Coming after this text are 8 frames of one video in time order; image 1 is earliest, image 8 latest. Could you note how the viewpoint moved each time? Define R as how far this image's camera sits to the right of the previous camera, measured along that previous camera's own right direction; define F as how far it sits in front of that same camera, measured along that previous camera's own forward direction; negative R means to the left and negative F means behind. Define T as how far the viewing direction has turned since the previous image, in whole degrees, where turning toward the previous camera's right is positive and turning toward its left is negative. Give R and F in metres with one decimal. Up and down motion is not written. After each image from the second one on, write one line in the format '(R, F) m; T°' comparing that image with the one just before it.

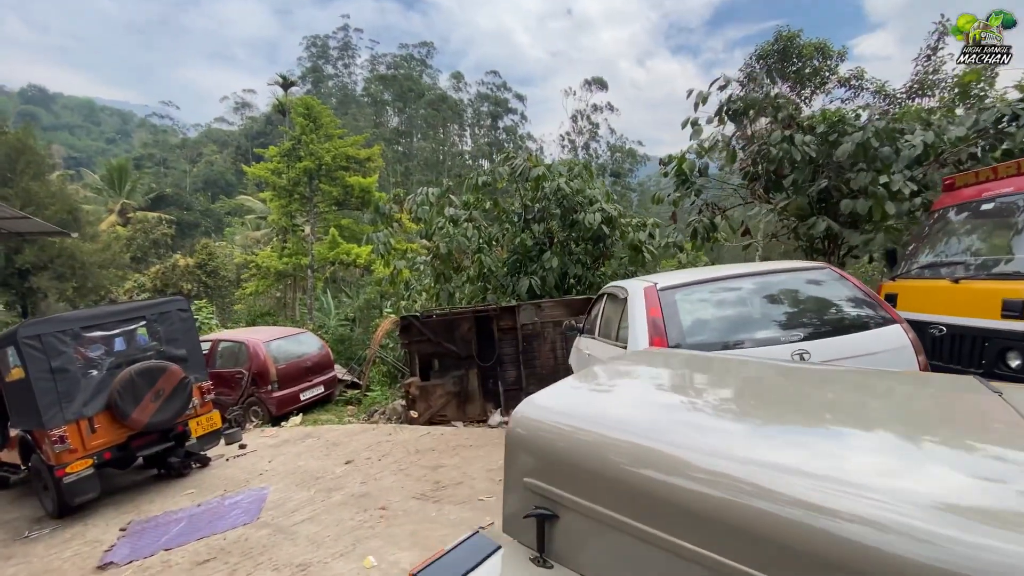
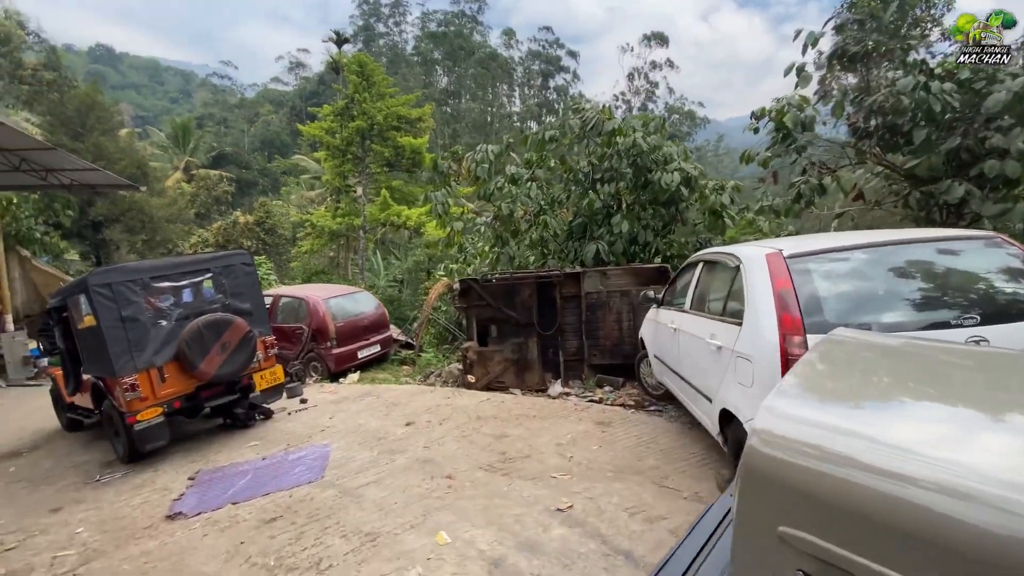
(-0.4, +0.4) m; -5°
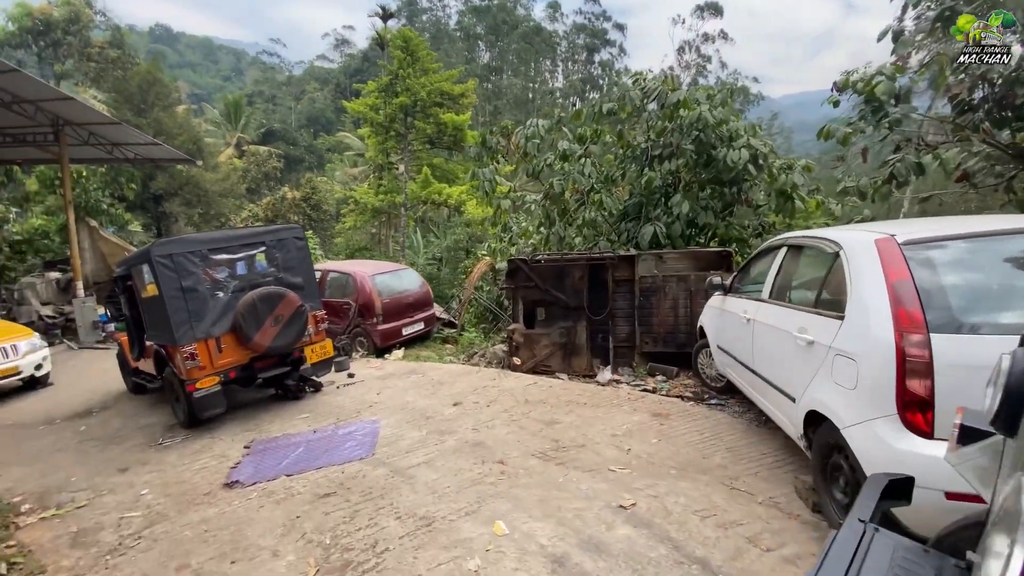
(-0.2, +0.2) m; -4°
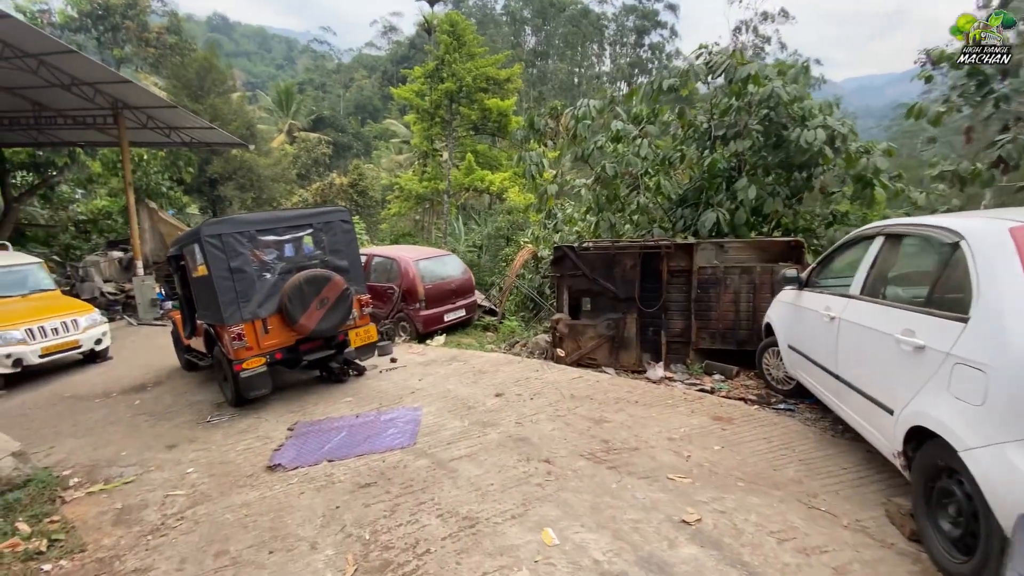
(-0.1, +0.3) m; -5°
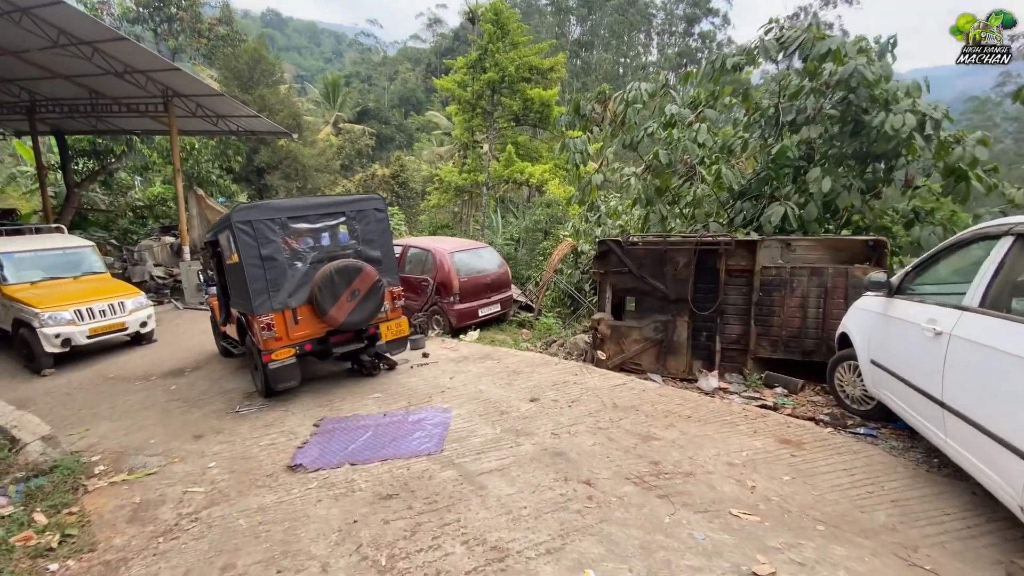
(0.0, +0.4) m; -4°
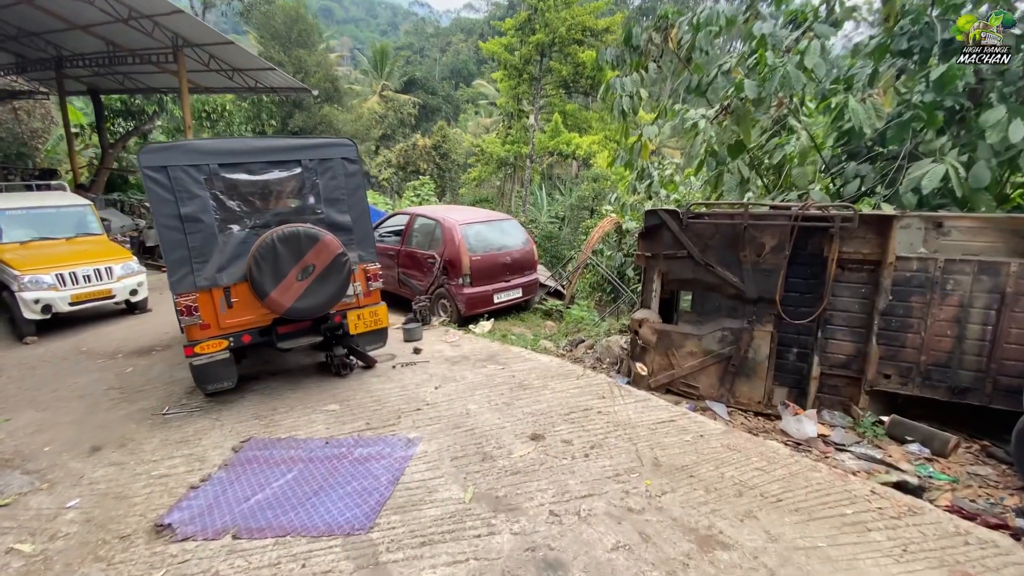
(+0.4, +1.7) m; -6°
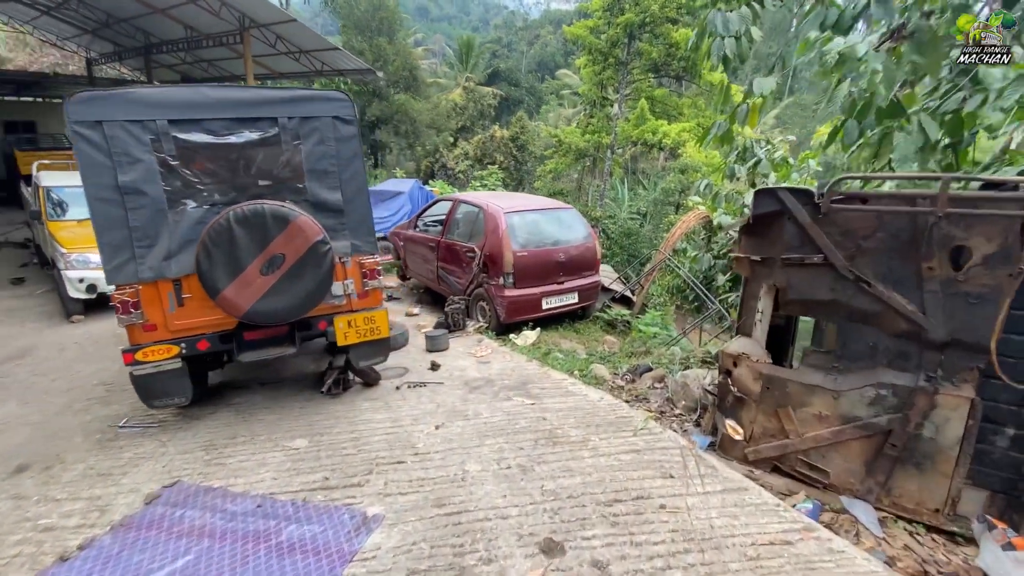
(+0.3, +1.4) m; -9°
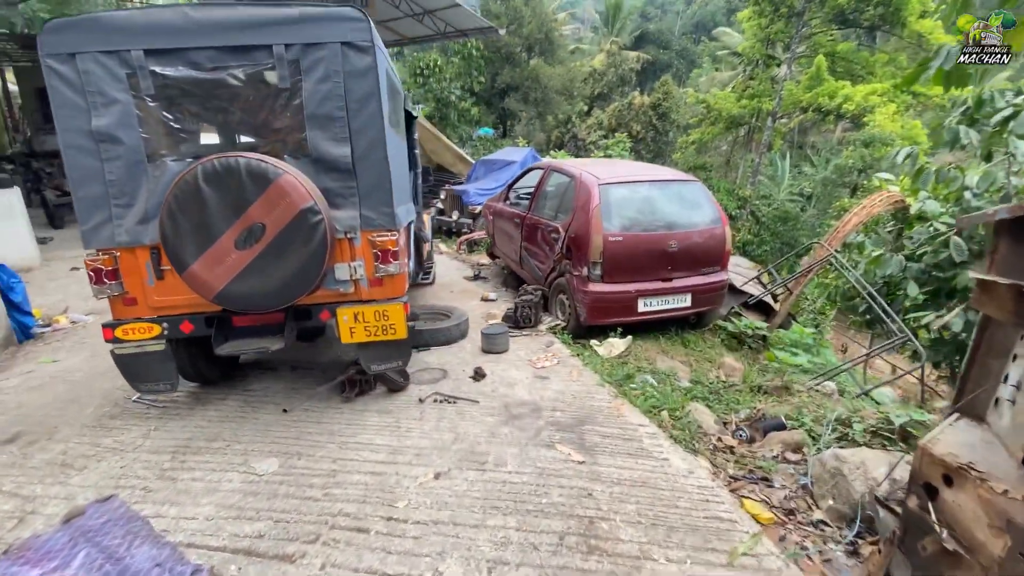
(+0.4, +1.2) m; -15°
